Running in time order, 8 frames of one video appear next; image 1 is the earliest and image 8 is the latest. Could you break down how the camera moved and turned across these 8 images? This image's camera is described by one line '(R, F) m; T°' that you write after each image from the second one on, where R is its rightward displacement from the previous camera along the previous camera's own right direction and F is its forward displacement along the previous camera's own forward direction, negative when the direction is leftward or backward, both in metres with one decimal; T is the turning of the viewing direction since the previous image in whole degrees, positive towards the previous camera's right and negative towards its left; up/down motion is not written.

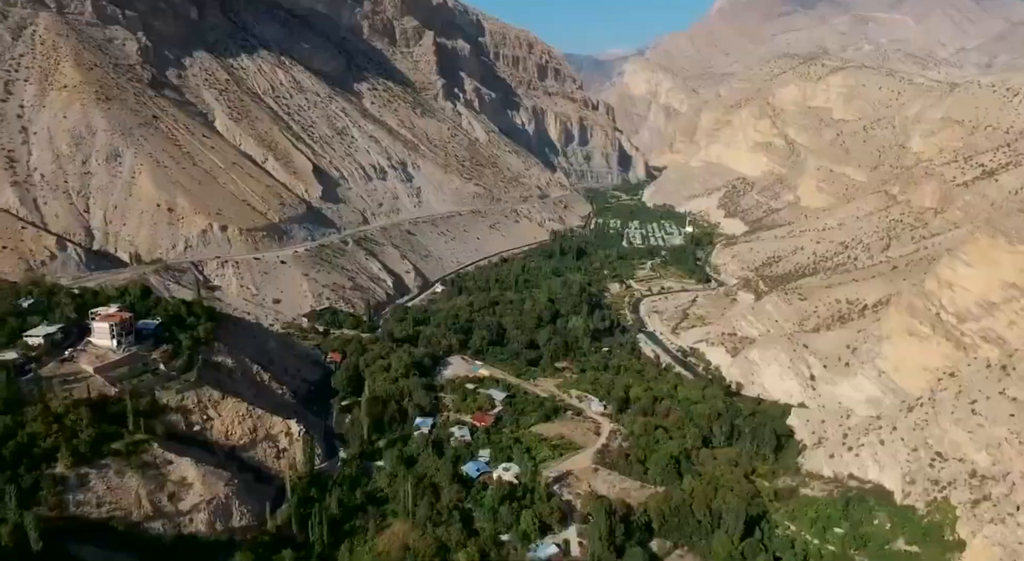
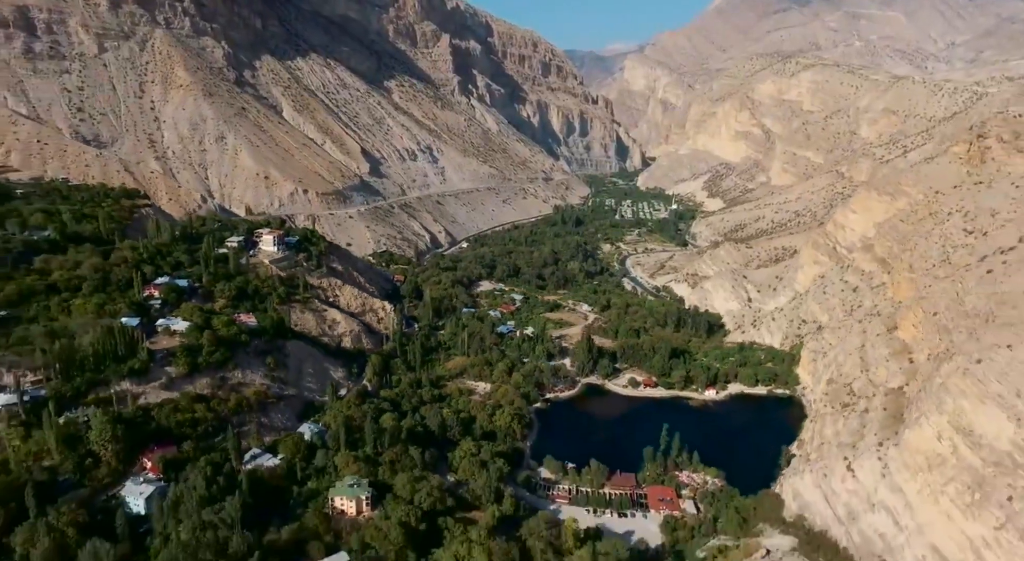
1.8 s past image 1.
(-0.7, -14.4) m; 0°
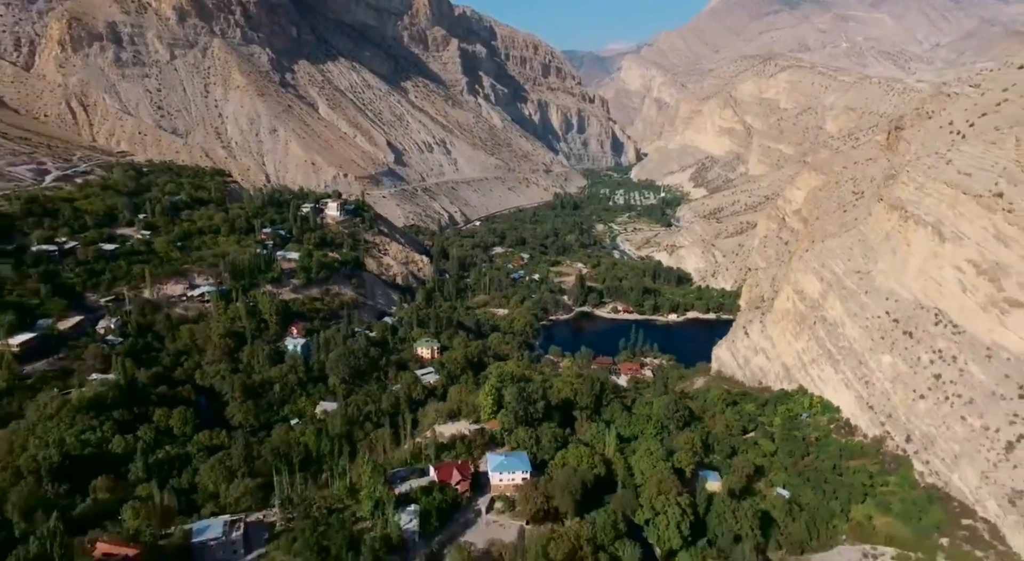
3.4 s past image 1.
(-0.8, -11.4) m; 0°
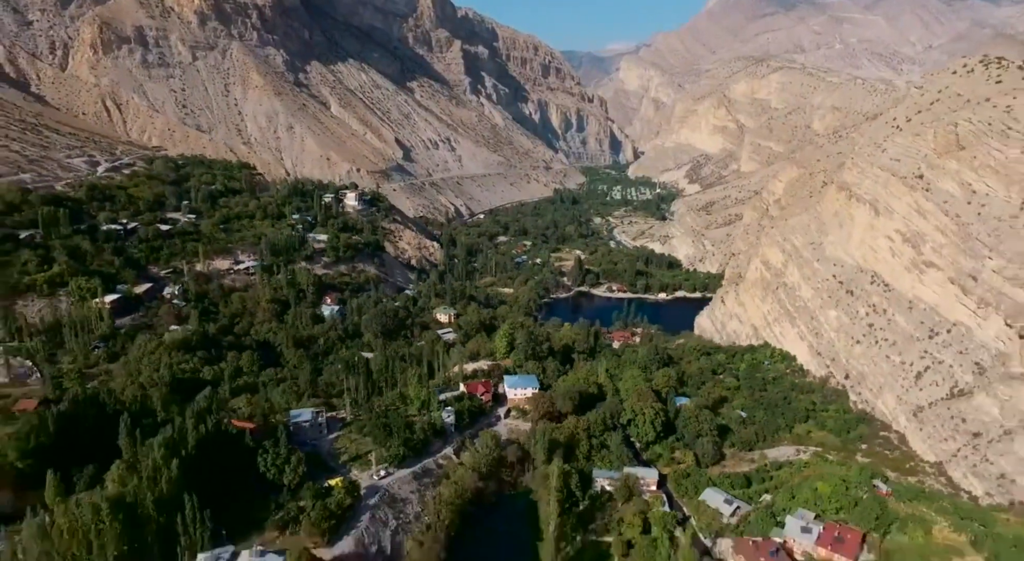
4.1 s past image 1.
(-0.4, -4.6) m; 0°
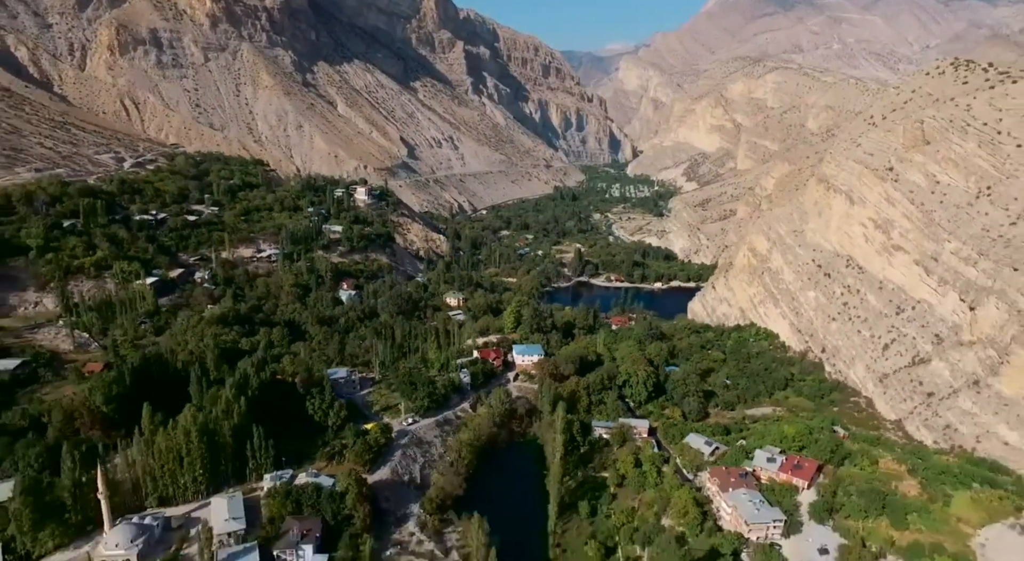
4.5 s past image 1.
(-0.3, -2.6) m; 0°
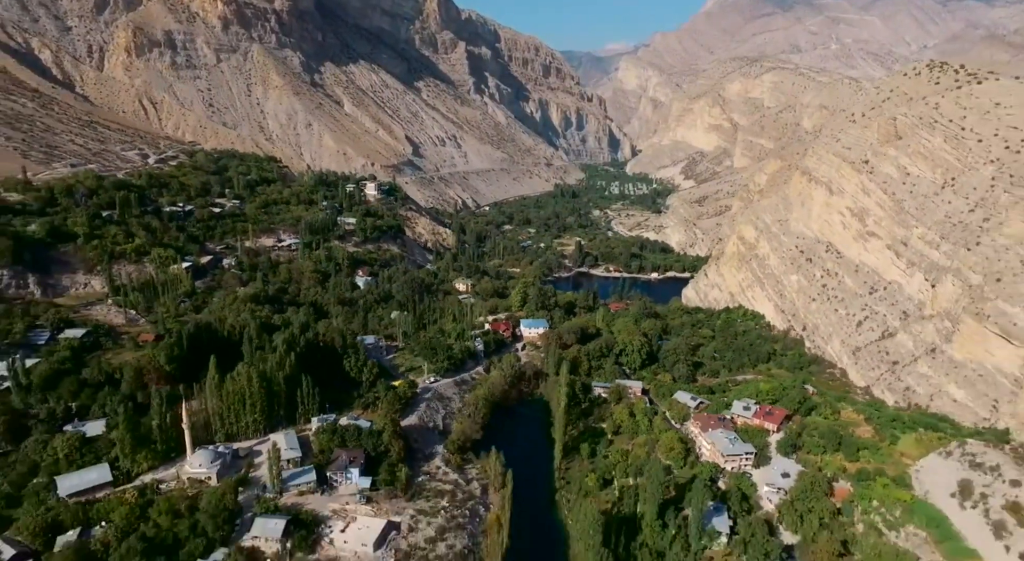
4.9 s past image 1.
(-0.3, -2.6) m; 0°
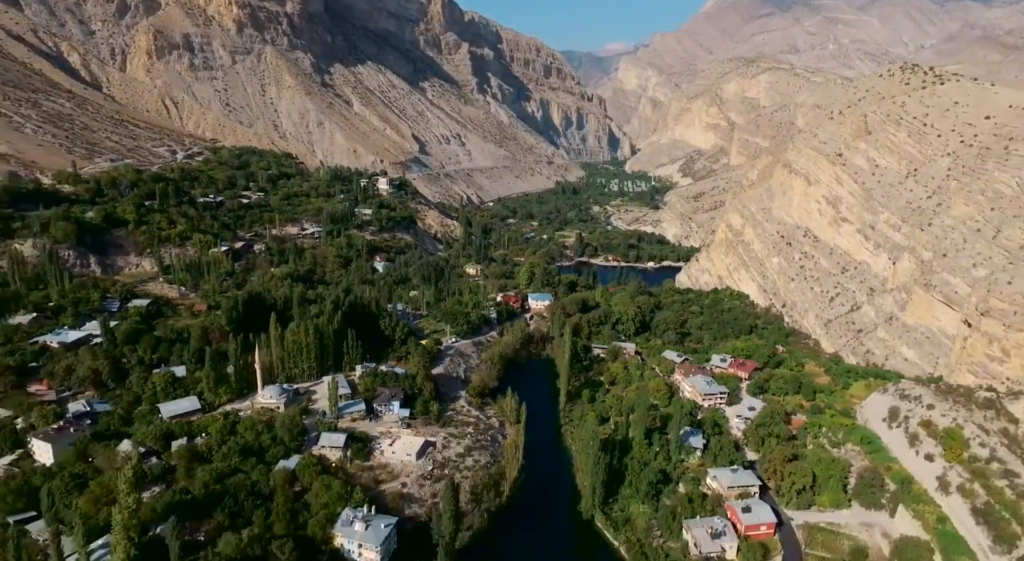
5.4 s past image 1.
(-0.4, -3.4) m; 0°
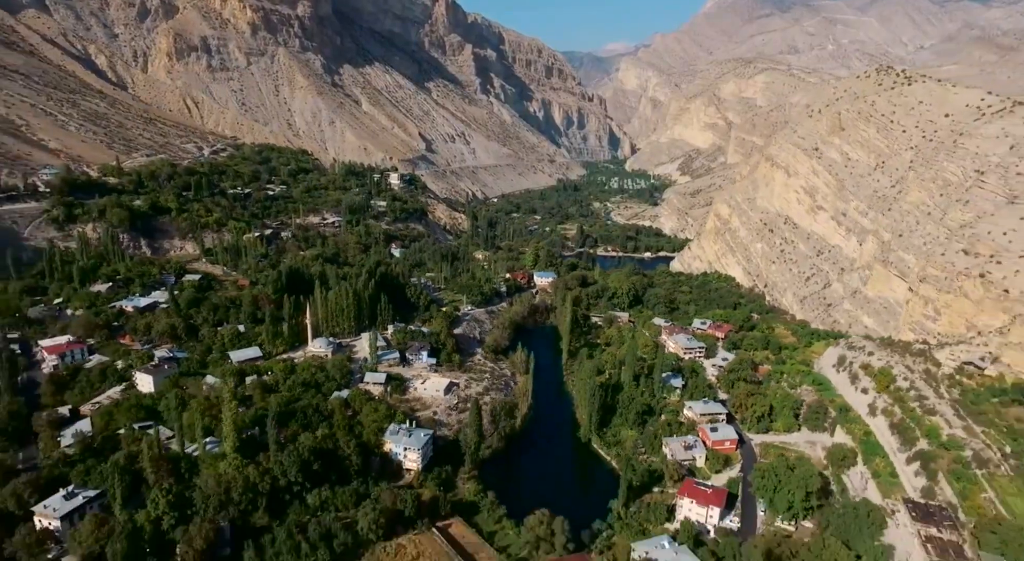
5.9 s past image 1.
(-0.3, -3.6) m; 0°
